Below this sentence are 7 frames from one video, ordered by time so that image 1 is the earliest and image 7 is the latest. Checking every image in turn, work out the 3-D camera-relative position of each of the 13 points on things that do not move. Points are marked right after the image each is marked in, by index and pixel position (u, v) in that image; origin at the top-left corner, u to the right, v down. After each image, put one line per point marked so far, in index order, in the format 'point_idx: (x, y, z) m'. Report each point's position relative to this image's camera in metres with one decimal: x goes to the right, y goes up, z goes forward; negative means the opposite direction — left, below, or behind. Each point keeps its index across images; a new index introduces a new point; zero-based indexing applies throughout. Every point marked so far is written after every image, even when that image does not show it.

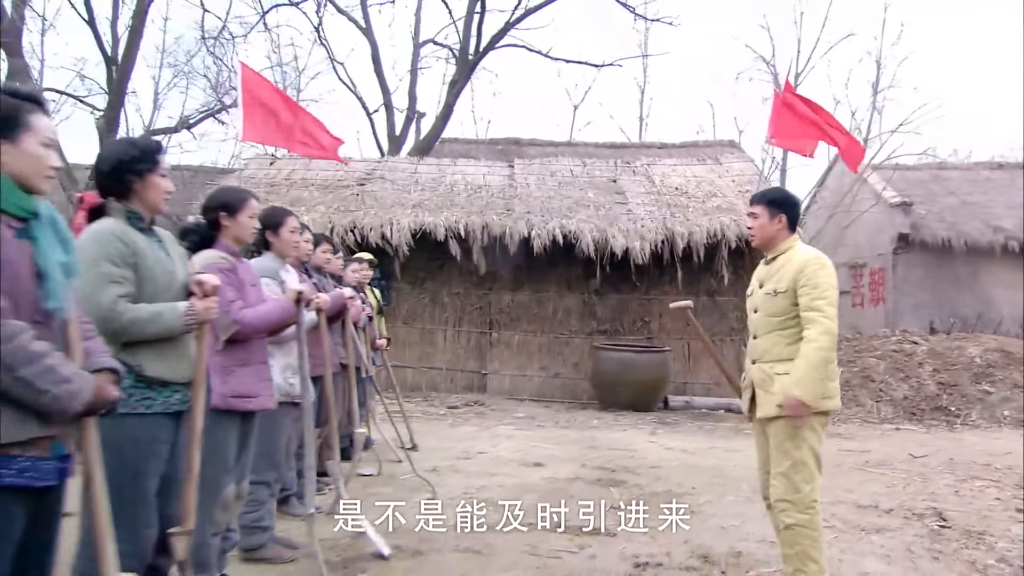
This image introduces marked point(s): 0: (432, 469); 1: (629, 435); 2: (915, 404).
0: (-0.4, -1.1, +4.9) m
1: (+0.9, -1.1, +5.9) m
2: (+3.2, -0.9, +6.5) m
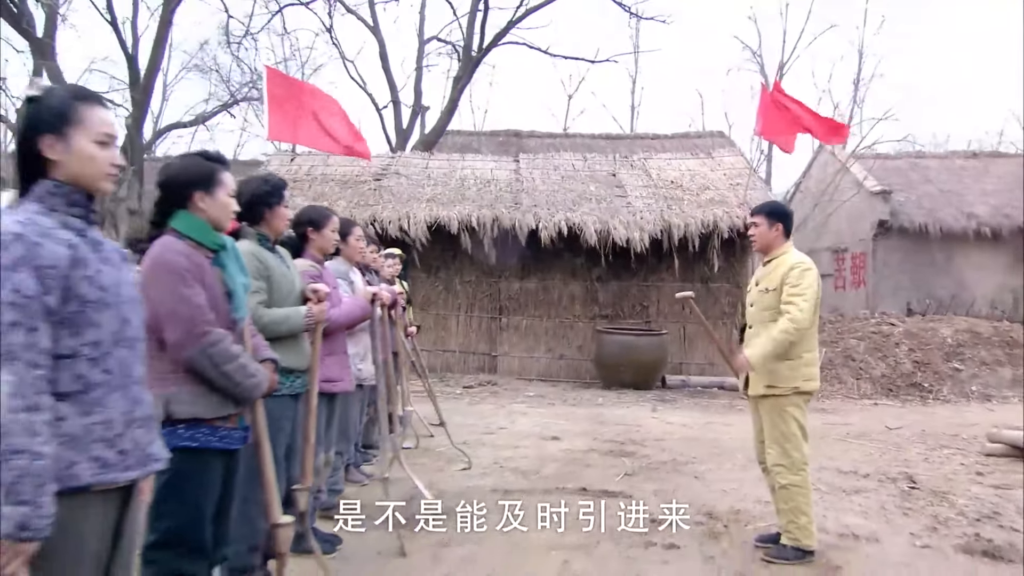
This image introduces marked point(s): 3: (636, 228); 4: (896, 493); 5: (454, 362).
0: (-0.3, -1.0, +5.4) m
1: (+1.0, -1.0, +6.5) m
2: (+3.3, -0.8, +7.1) m
3: (+1.1, +0.5, +7.3) m
4: (+2.2, -1.2, +4.7) m
5: (-0.6, -0.7, +7.9) m
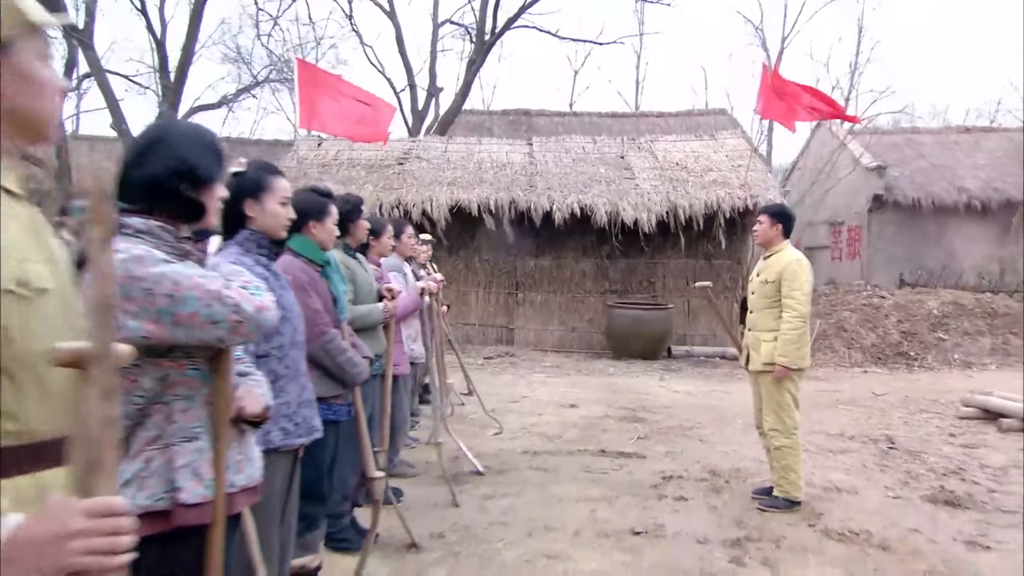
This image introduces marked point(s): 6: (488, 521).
0: (-0.1, -0.9, +6.0) m
1: (+1.1, -0.8, +7.1) m
2: (+3.5, -0.6, +7.7) m
3: (+1.3, +0.8, +7.9) m
4: (+2.3, -1.1, +5.3) m
5: (-0.4, -0.5, +8.5) m
6: (-0.1, -1.1, +4.0) m
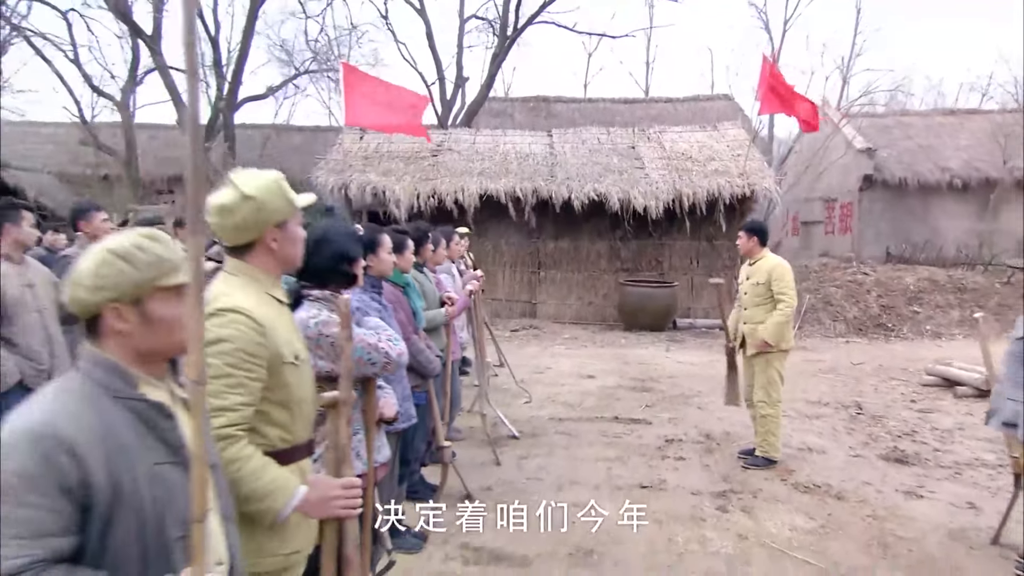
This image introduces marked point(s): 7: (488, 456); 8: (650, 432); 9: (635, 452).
0: (+0.1, -0.8, +7.1) m
1: (+1.4, -0.6, +8.2) m
2: (+3.7, -0.4, +8.7) m
3: (+1.5, +1.0, +8.8) m
4: (+2.6, -1.0, +6.3) m
5: (-0.1, -0.2, +9.5) m
6: (+0.1, -1.2, +5.1) m
7: (-0.2, -1.1, +5.4) m
8: (+1.0, -1.0, +5.9) m
9: (+0.8, -1.1, +5.5) m
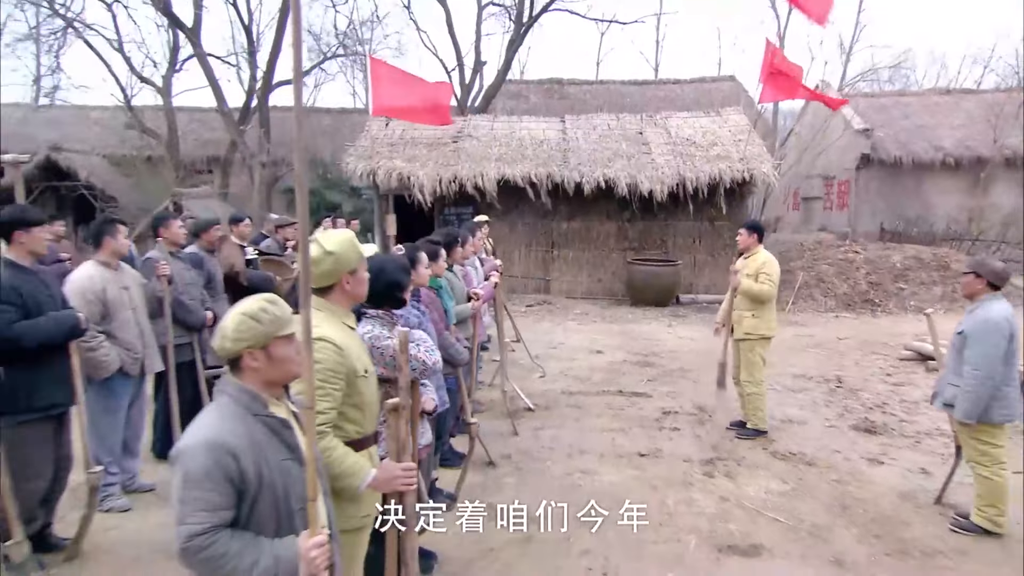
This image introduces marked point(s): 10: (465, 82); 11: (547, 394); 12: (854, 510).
0: (+0.2, -0.6, +7.9) m
1: (+1.5, -0.4, +8.9) m
2: (+3.9, -0.1, +9.4) m
3: (+1.7, +1.2, +9.5) m
4: (+2.7, -0.9, +7.1) m
5: (0.0, 0.0, +10.3) m
6: (+0.2, -1.1, +5.9) m
7: (0.0, -1.1, +6.2) m
8: (+1.1, -1.0, +6.7) m
9: (+1.0, -1.0, +6.3) m
10: (-0.7, +2.9, +11.6) m
11: (+0.3, -0.9, +6.9) m
12: (+2.1, -1.4, +5.1) m
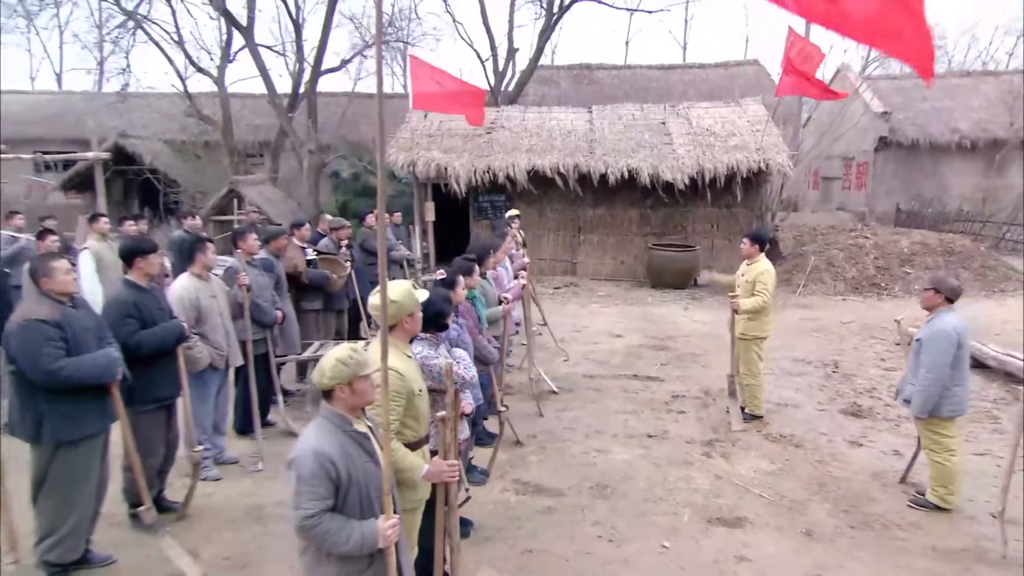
0: (+0.5, -0.5, +8.8) m
1: (+1.9, -0.2, +9.7) m
2: (+4.3, +0.1, +10.1) m
3: (+2.1, +1.4, +10.2) m
4: (+3.0, -0.8, +7.9) m
5: (+0.5, +0.3, +11.1) m
6: (+0.4, -1.1, +6.8) m
7: (+0.2, -1.0, +7.1) m
8: (+1.4, -0.9, +7.5) m
9: (+1.2, -1.0, +7.2) m
10: (-0.2, +3.3, +12.3) m
11: (+0.6, -0.8, +7.8) m
12: (+2.3, -1.4, +6.0) m
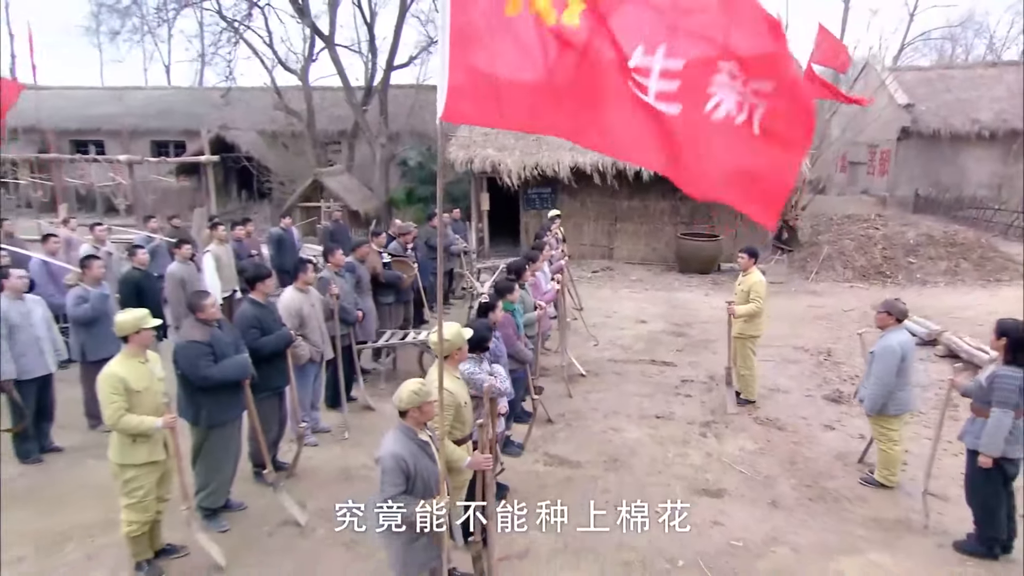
0: (+1.0, -0.4, +10.2) m
1: (+2.5, -0.1, +11.1) m
2: (+4.9, +0.3, +11.2) m
3: (+2.7, +1.6, +11.4) m
4: (+3.4, -0.8, +9.2) m
5: (+1.1, +0.6, +12.5) m
6: (+0.8, -1.2, +8.4) m
7: (+0.6, -1.1, +8.7) m
8: (+1.8, -0.9, +9.0) m
9: (+1.6, -1.1, +8.7) m
10: (+0.6, +3.6, +13.5) m
11: (+1.0, -0.8, +9.3) m
12: (+2.6, -1.6, +7.4) m
